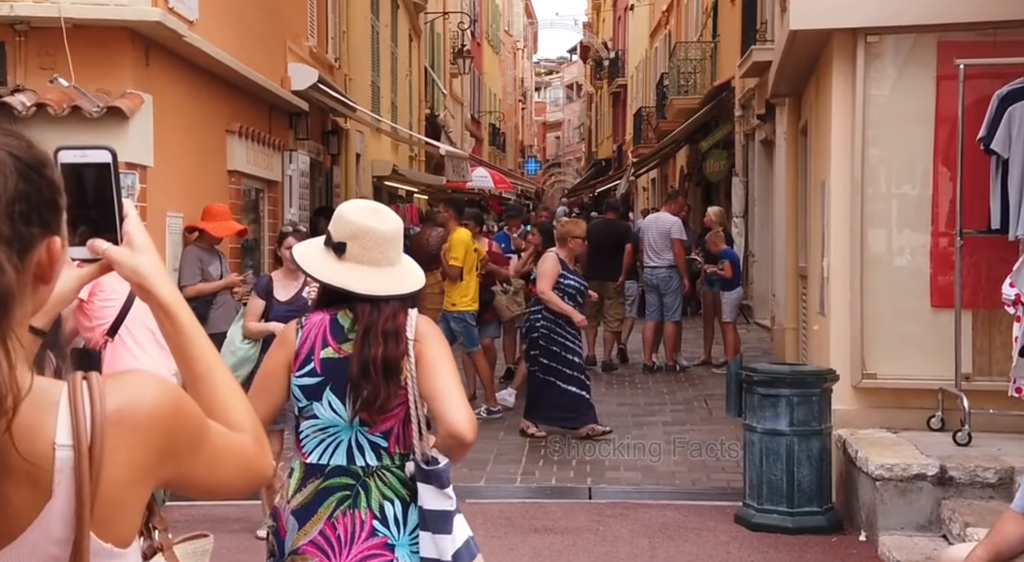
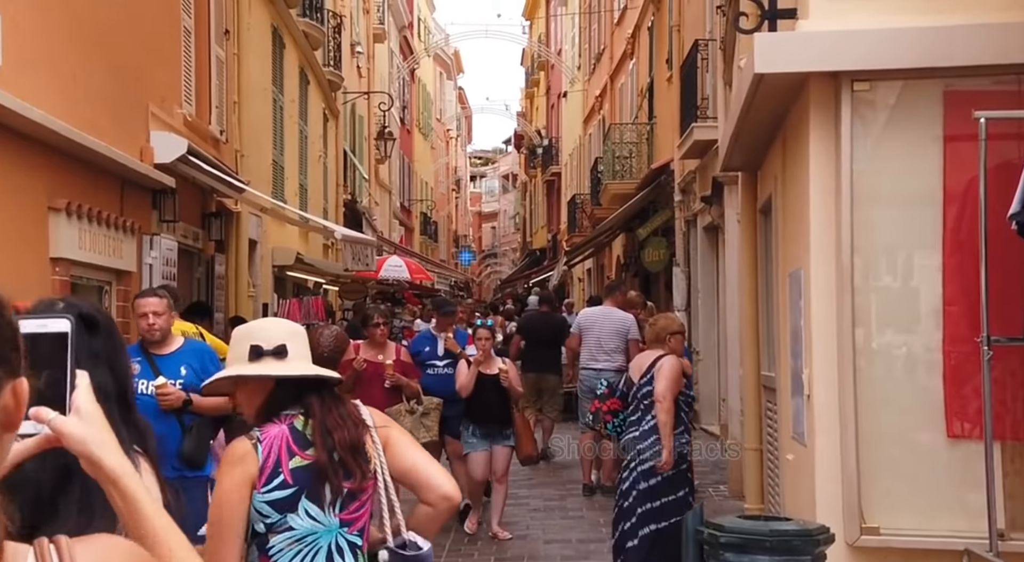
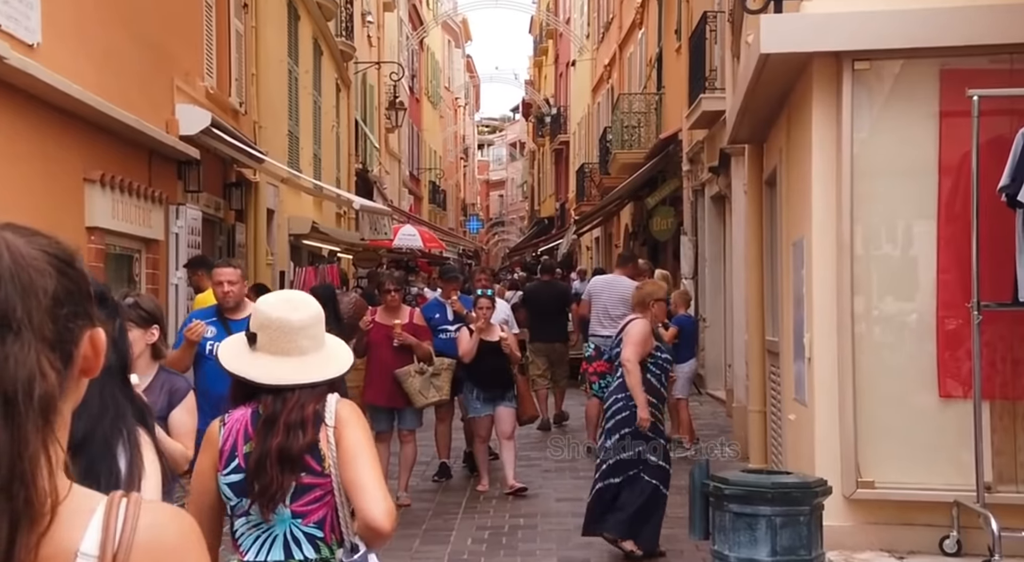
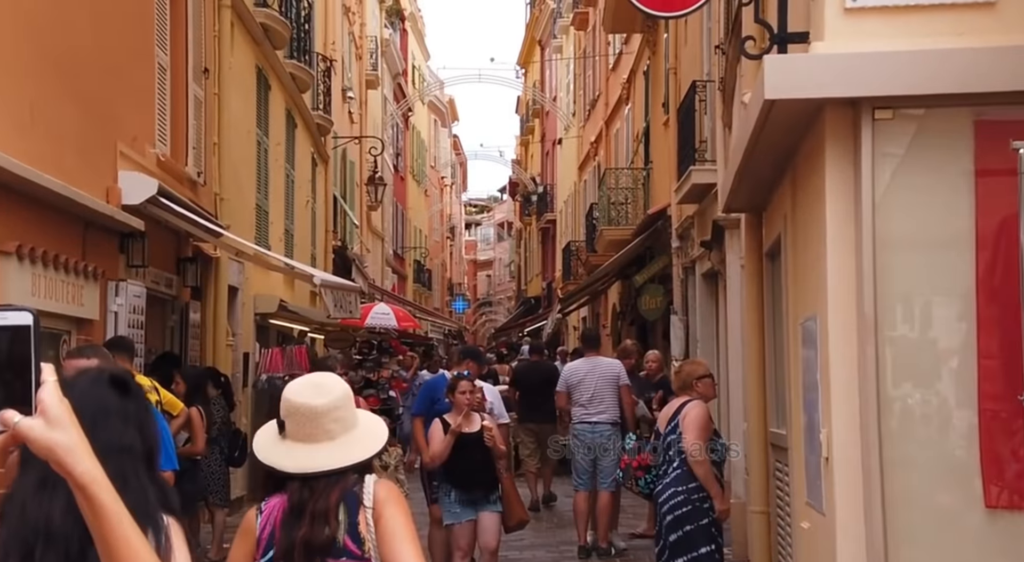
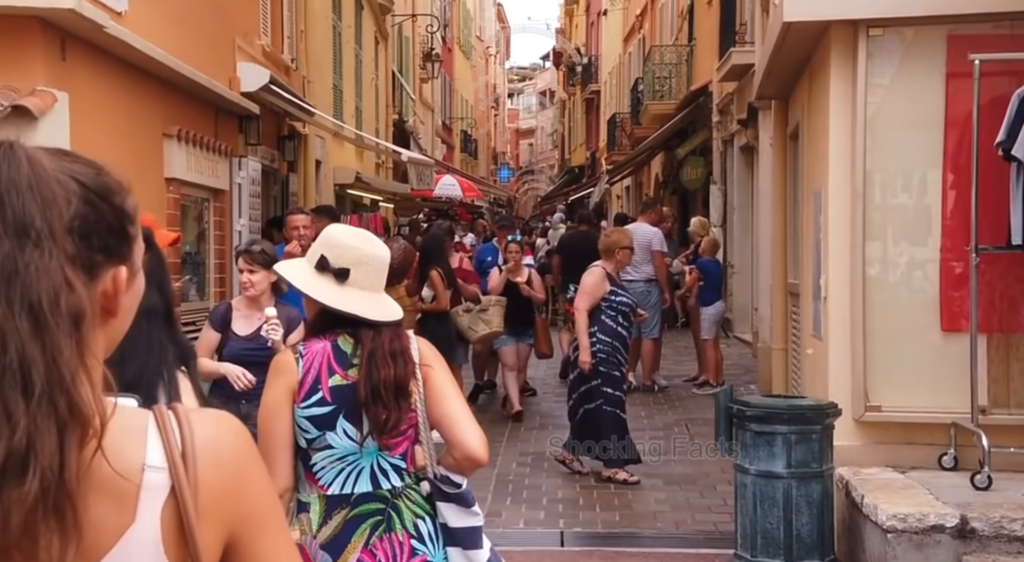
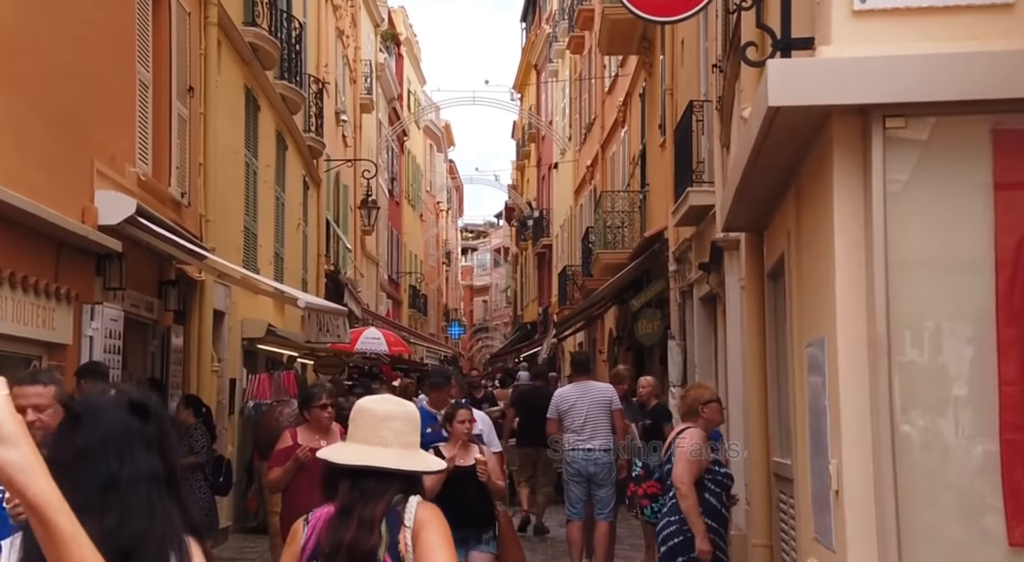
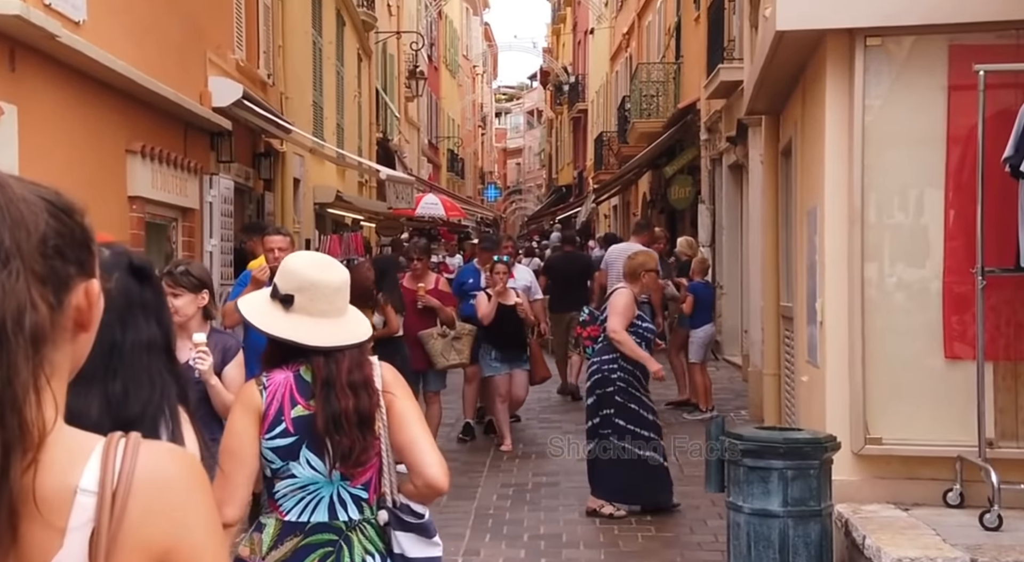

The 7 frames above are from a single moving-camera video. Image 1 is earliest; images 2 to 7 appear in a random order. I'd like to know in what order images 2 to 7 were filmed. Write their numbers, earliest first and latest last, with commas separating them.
5, 7, 3, 2, 4, 6
